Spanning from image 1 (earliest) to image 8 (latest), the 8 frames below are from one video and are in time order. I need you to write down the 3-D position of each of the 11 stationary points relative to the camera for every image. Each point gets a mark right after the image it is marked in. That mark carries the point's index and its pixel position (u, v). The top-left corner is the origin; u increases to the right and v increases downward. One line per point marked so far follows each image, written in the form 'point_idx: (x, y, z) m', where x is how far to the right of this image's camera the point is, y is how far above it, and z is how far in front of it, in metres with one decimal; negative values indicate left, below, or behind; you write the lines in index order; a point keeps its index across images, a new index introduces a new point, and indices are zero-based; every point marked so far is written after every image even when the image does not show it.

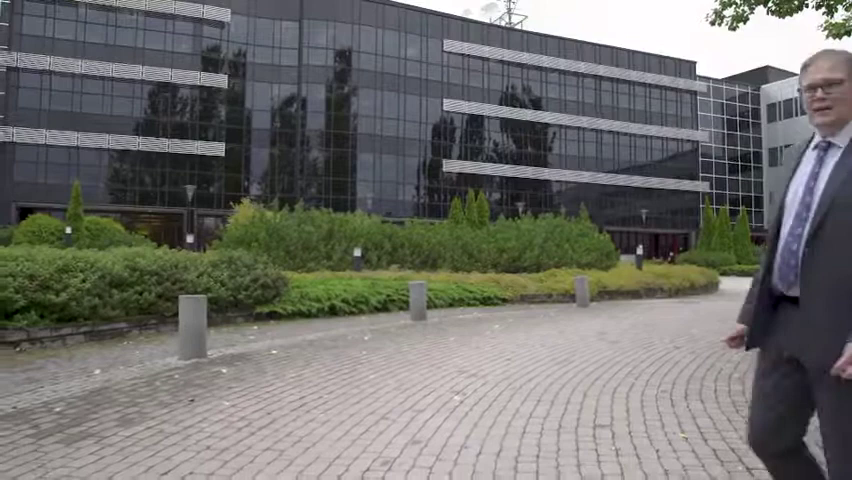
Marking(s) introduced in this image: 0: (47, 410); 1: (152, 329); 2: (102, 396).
0: (-3.3, -1.5, +6.4) m
1: (-4.6, -1.5, +12.3) m
2: (-3.1, -1.5, +7.0) m
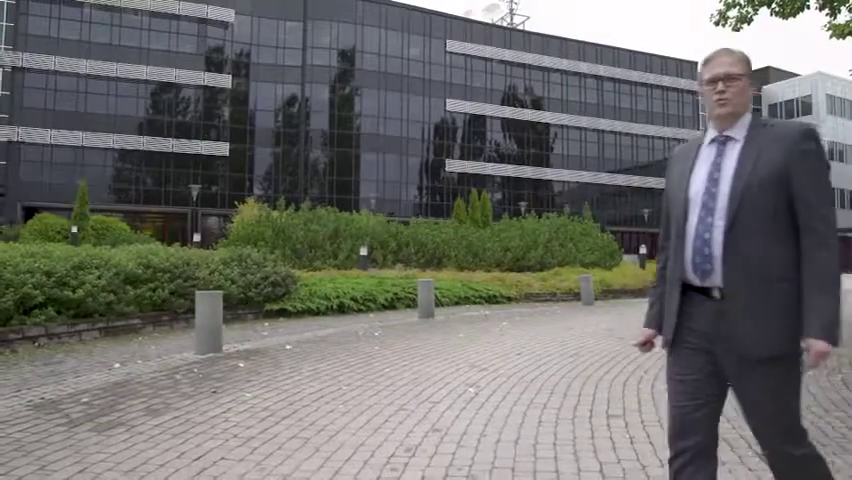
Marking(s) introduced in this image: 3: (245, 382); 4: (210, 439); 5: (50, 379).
0: (-3.1, -1.4, +6.6) m
1: (-4.4, -1.4, +12.4) m
2: (-2.9, -1.5, +7.2) m
3: (-1.9, -1.5, +7.6) m
4: (-1.6, -1.5, +5.4) m
5: (-3.9, -1.5, +7.7) m
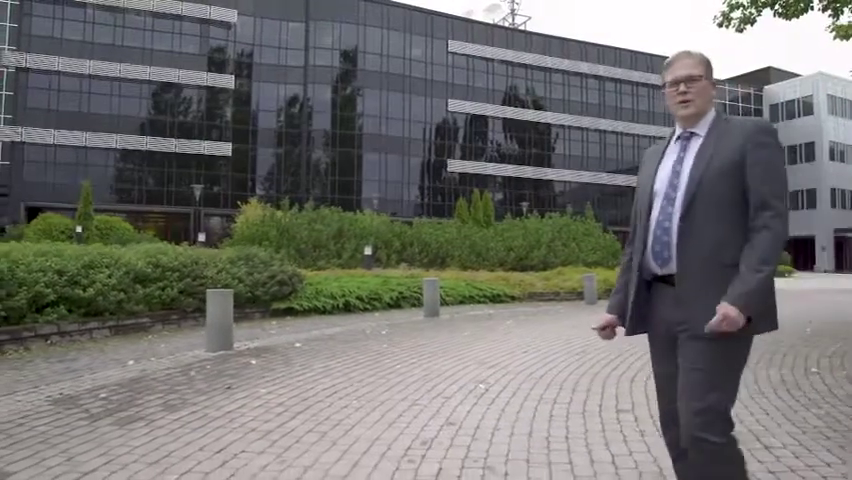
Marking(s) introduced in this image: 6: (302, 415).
0: (-3.0, -1.4, +6.7) m
1: (-4.3, -1.4, +12.6) m
2: (-2.8, -1.4, +7.3) m
3: (-1.7, -1.5, +7.7) m
4: (-1.5, -1.5, +5.5) m
5: (-3.8, -1.4, +7.8) m
6: (-1.0, -1.5, +6.1) m
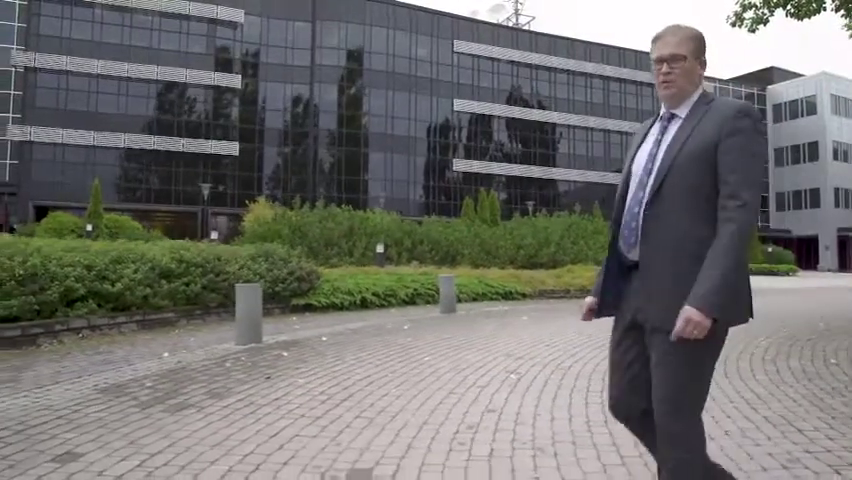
0: (-2.7, -1.4, +6.9) m
1: (-4.0, -1.4, +12.7) m
2: (-2.5, -1.4, +7.5) m
3: (-1.4, -1.4, +7.9) m
4: (-1.1, -1.4, +5.7) m
5: (-3.5, -1.4, +8.0) m
6: (-0.7, -1.4, +6.3) m
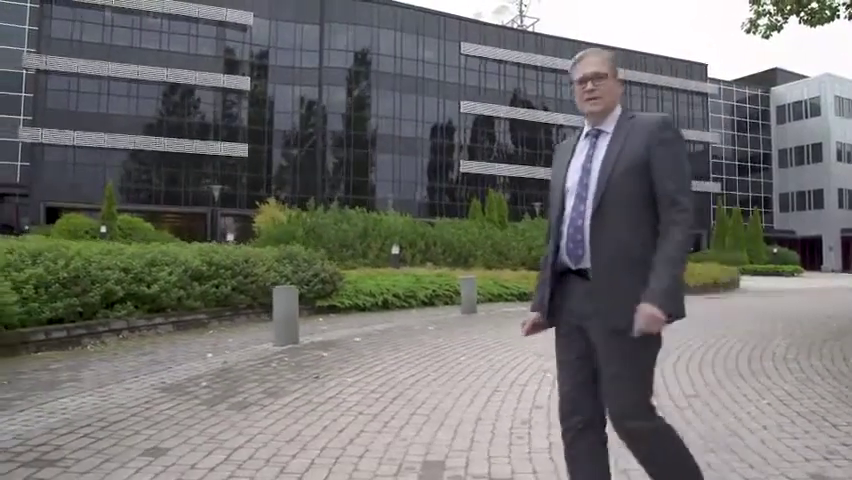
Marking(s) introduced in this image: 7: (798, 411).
0: (-2.3, -1.4, +7.2) m
1: (-3.5, -1.4, +13.1) m
2: (-2.0, -1.4, +7.8) m
3: (-1.0, -1.5, +8.2) m
4: (-0.7, -1.4, +6.0) m
5: (-3.1, -1.4, +8.3) m
6: (-0.3, -1.5, +6.6) m
7: (+3.3, -1.5, +6.5) m
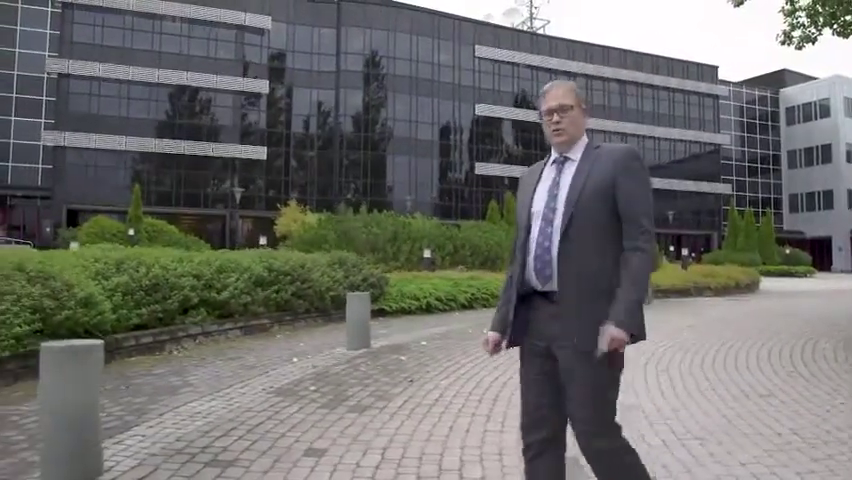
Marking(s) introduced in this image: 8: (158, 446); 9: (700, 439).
0: (-1.3, -1.6, +7.7) m
1: (-2.6, -1.5, +13.5) m
2: (-1.1, -1.6, +8.3) m
3: (0.0, -1.6, +8.7) m
4: (+0.3, -1.6, +6.5) m
5: (-2.1, -1.6, +8.8) m
6: (+0.7, -1.6, +7.1) m
7: (+4.3, -1.7, +7.0) m
8: (-2.0, -1.5, +5.4) m
9: (+2.3, -1.6, +6.1) m
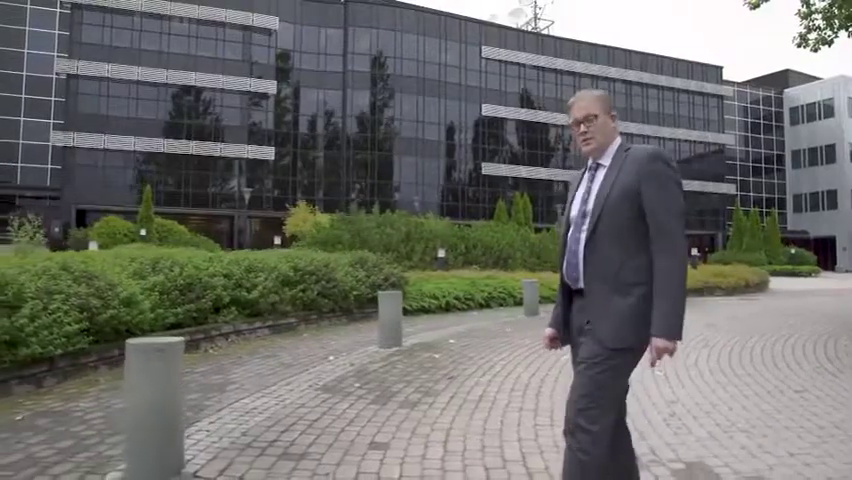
0: (-0.8, -1.6, +7.8) m
1: (-2.1, -1.5, +13.7) m
2: (-0.6, -1.6, +8.4) m
3: (+0.5, -1.6, +8.9) m
4: (+0.7, -1.6, +6.7) m
5: (-1.6, -1.6, +9.0) m
6: (+1.2, -1.6, +7.2) m
7: (+4.7, -1.7, +7.2) m
8: (-1.5, -1.5, +5.5) m
9: (+2.7, -1.6, +6.3) m
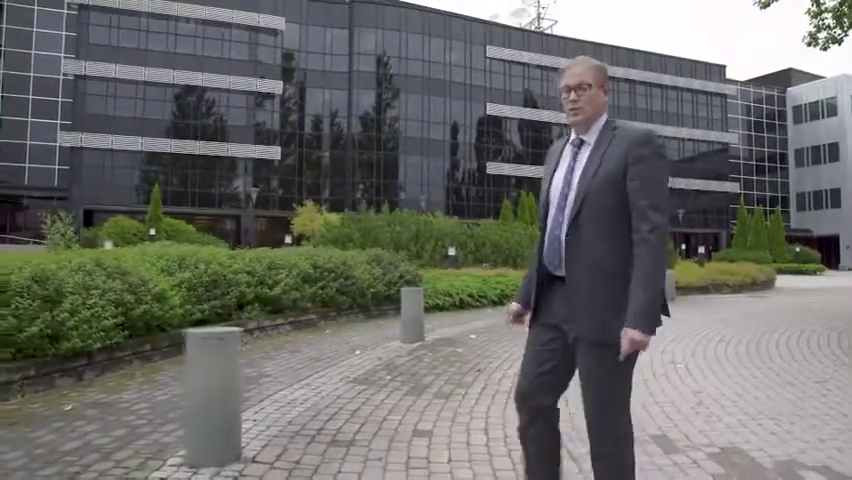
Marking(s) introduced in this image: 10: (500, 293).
0: (-0.5, -1.5, +8.0) m
1: (-1.8, -1.5, +13.9) m
2: (-0.3, -1.5, +8.6) m
3: (+0.8, -1.5, +9.0) m
4: (+1.1, -1.5, +6.9) m
5: (-1.3, -1.5, +9.1) m
6: (+1.5, -1.5, +7.4) m
7: (+5.1, -1.6, +7.4) m
8: (-1.2, -1.5, +5.7) m
9: (+3.1, -1.6, +6.4) m
10: (+1.9, -1.3, +18.4) m
